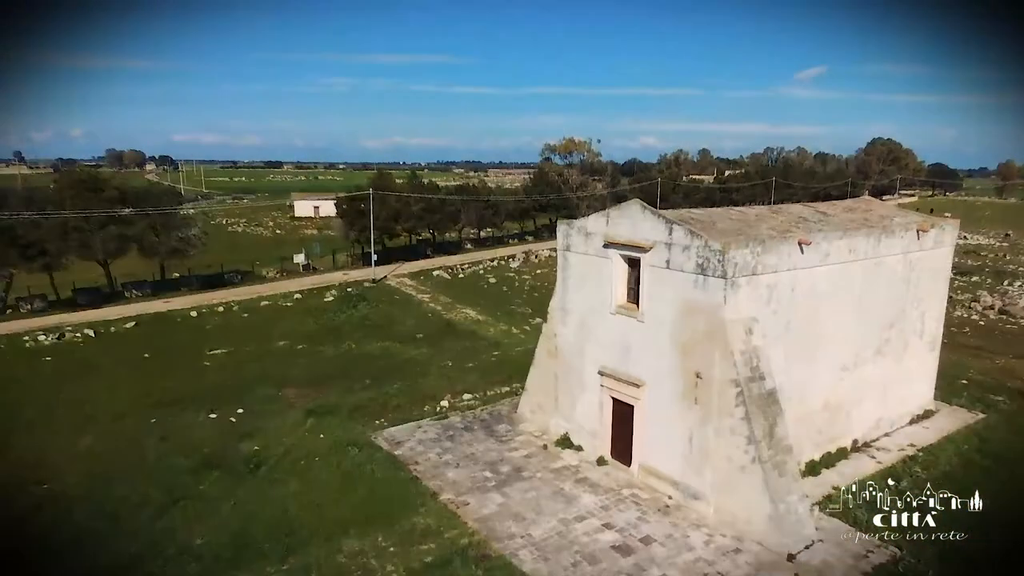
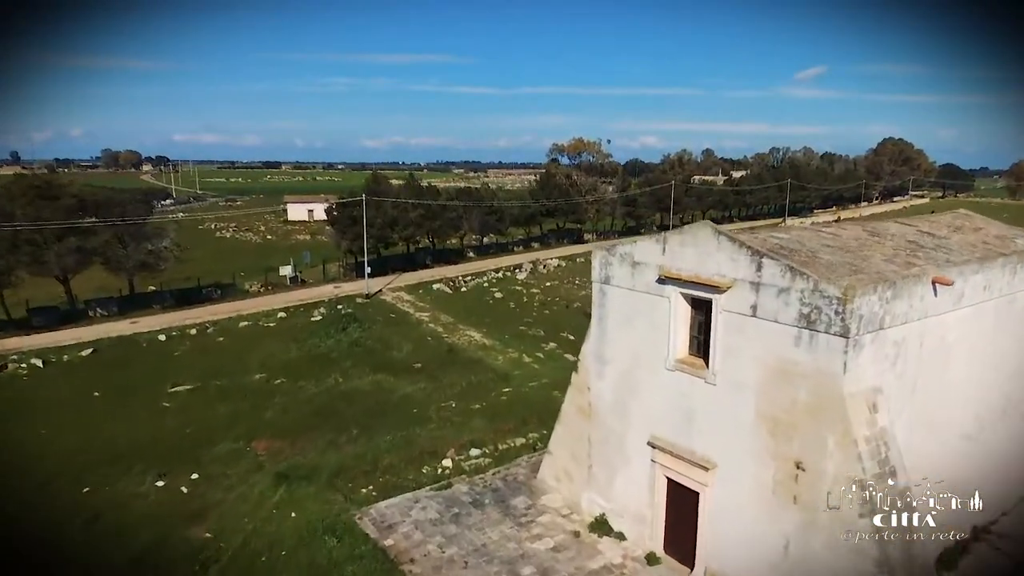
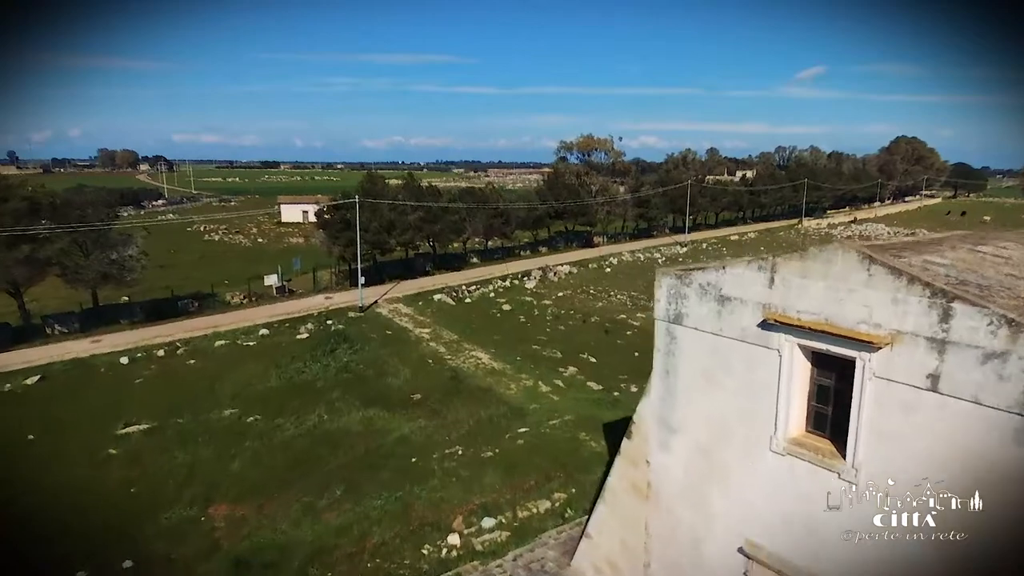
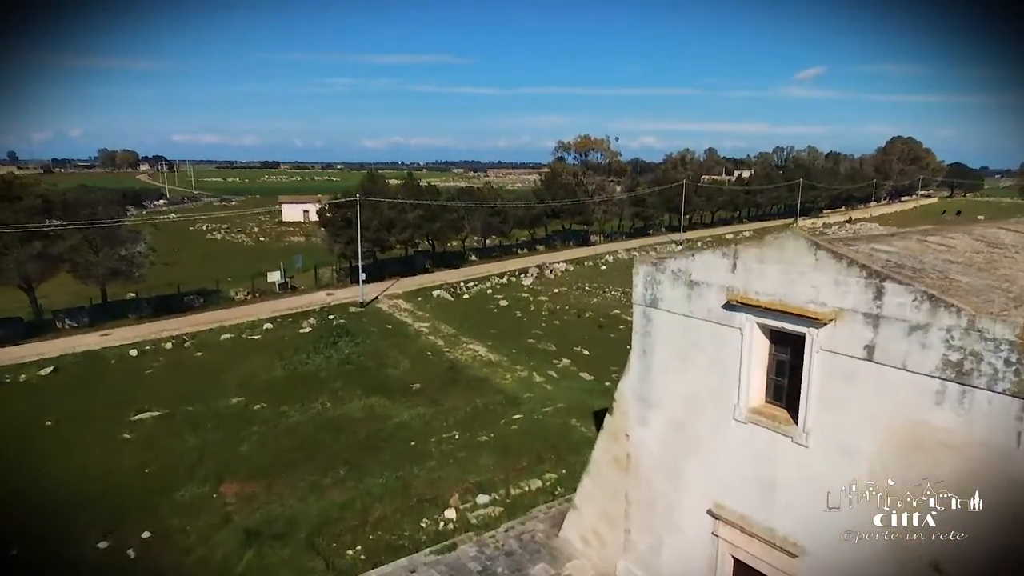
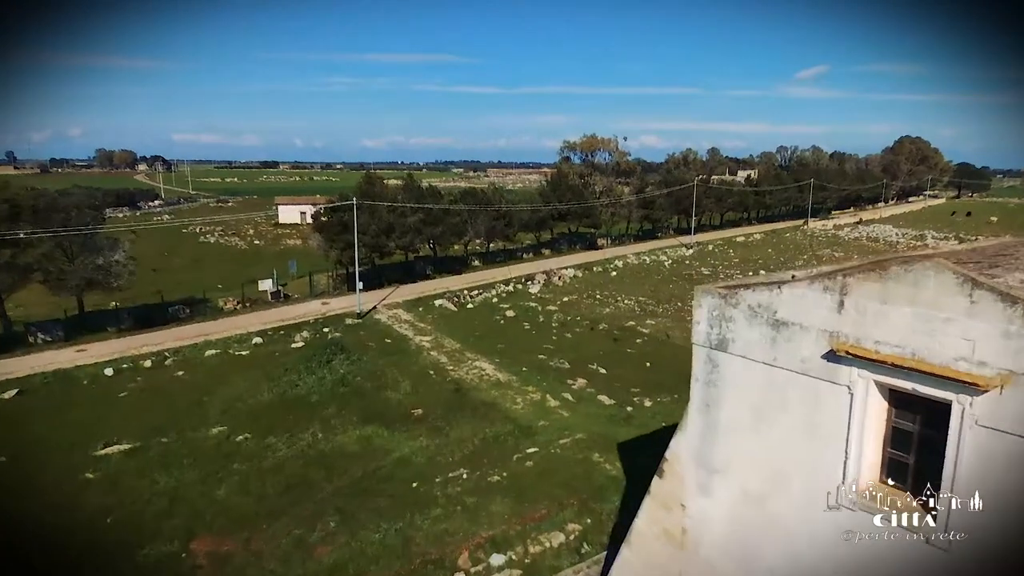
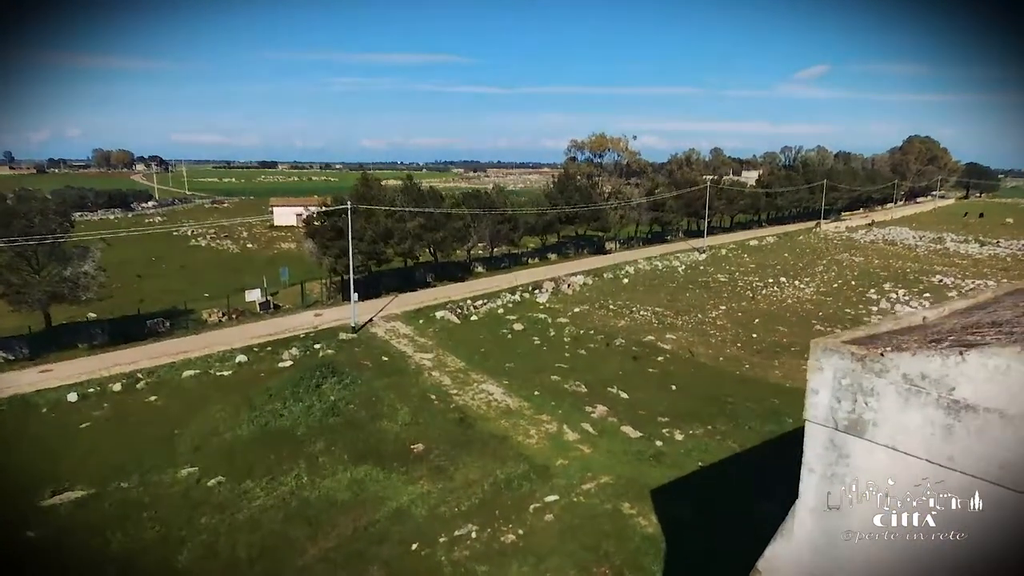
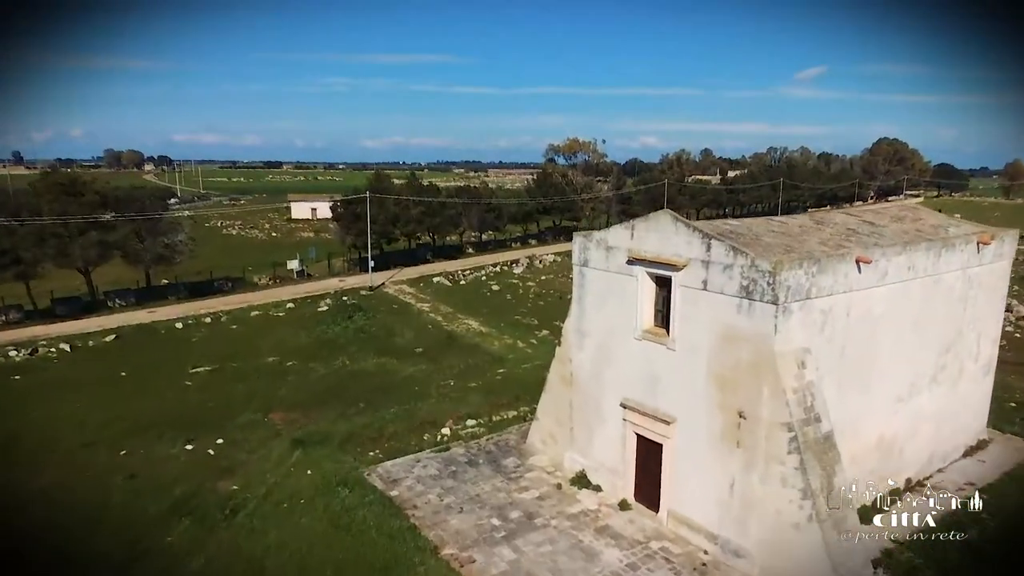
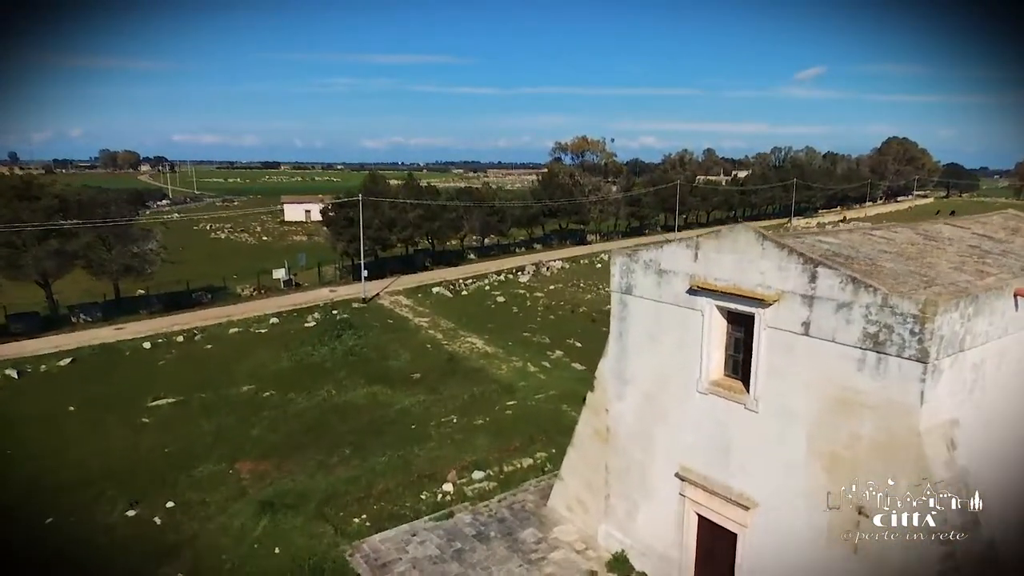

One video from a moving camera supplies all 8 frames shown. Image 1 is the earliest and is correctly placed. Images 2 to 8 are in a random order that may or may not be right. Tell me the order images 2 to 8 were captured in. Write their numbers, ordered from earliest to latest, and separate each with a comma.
7, 2, 8, 4, 3, 5, 6
